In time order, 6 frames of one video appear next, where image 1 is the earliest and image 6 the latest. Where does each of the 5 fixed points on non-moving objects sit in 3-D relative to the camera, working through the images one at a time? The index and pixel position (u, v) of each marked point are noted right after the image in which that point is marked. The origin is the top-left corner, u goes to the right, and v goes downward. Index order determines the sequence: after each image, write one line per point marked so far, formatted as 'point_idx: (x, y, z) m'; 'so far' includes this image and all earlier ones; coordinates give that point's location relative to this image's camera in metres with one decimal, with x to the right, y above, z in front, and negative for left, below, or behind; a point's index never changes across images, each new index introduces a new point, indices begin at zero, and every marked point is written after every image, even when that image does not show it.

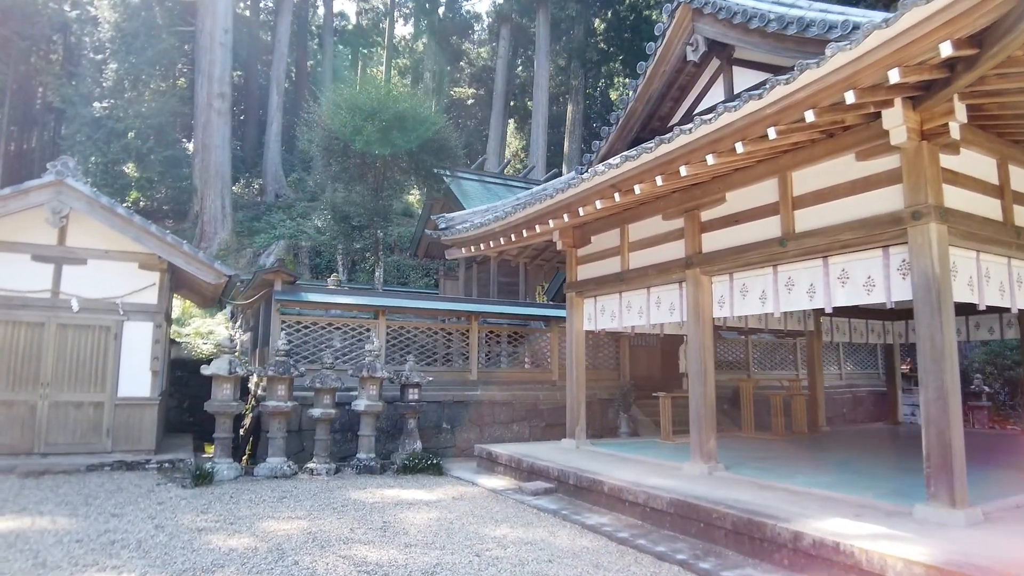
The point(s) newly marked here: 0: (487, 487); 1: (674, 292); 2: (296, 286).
0: (-0.3, -2.3, +7.6) m
1: (+1.9, -0.1, +7.5) m
2: (-3.2, 0.0, +9.6) m
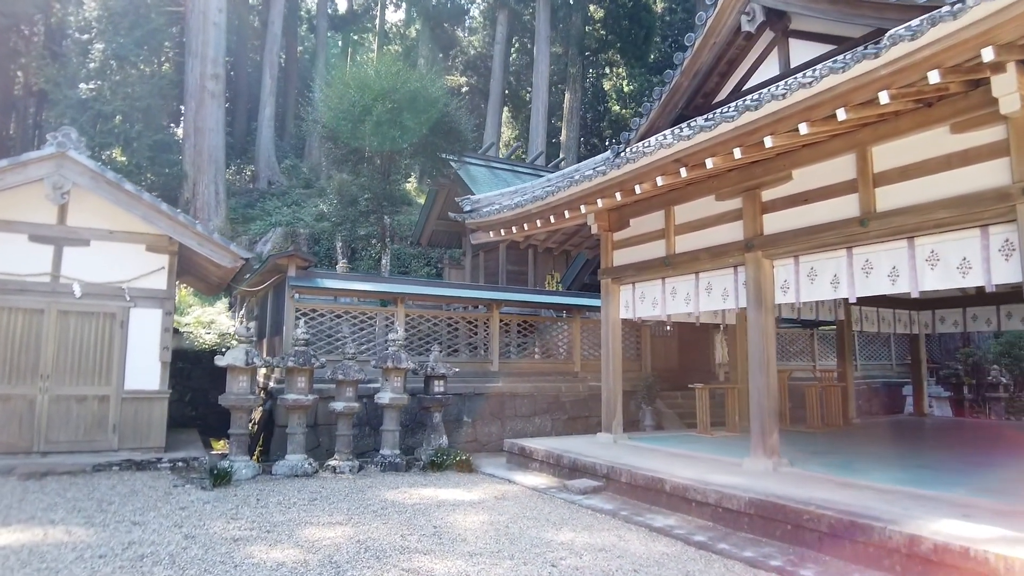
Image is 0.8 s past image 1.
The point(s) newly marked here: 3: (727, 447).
0: (+0.2, -2.2, +7.1) m
1: (+2.4, +0.1, +7.0) m
2: (-2.8, +0.2, +9.0) m
3: (+2.6, -1.9, +7.7) m
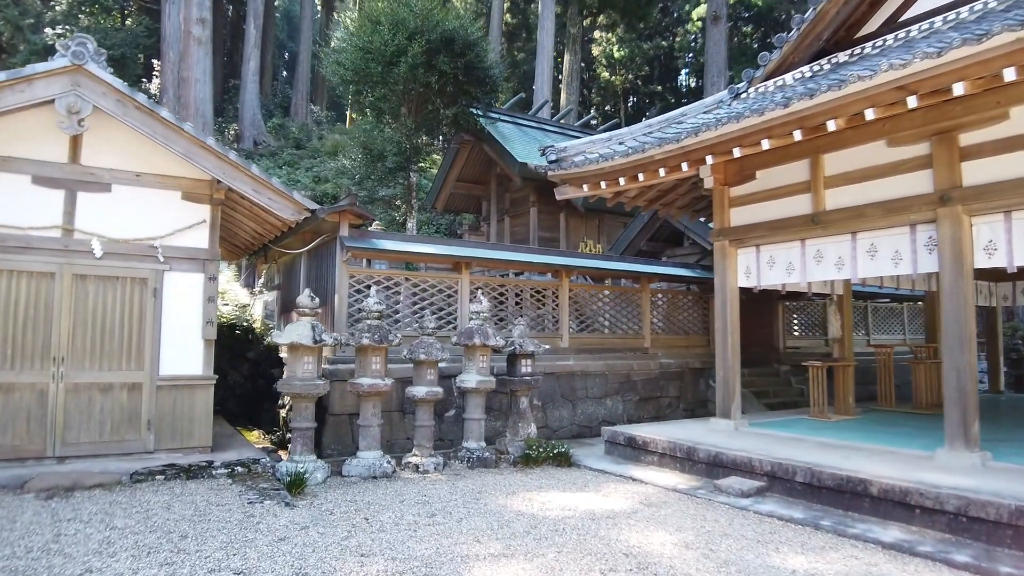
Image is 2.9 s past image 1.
0: (+1.4, -1.8, +5.9) m
1: (+3.5, +0.5, +5.9) m
2: (-1.7, +0.7, +7.5) m
3: (+3.7, -1.5, +6.6) m
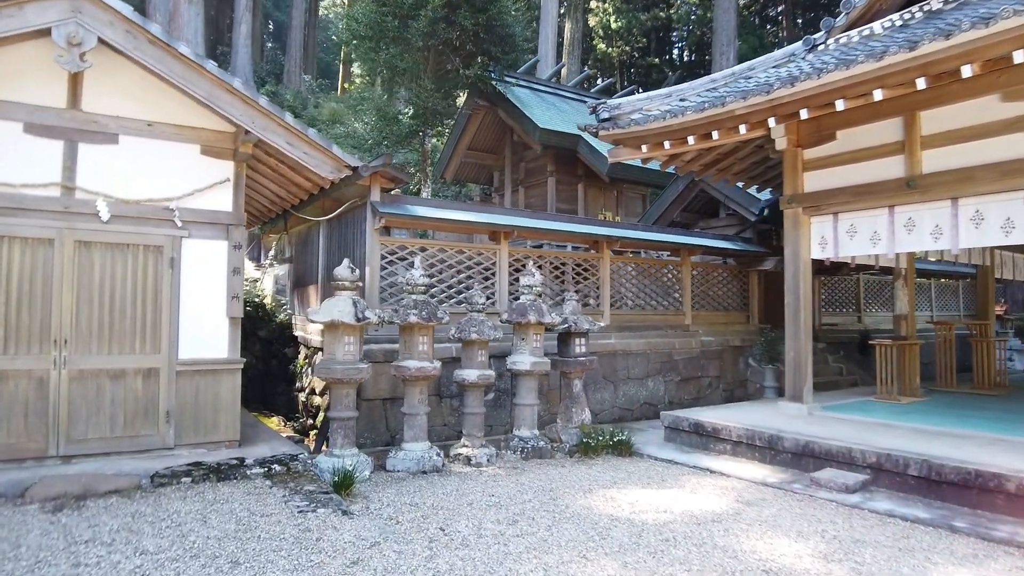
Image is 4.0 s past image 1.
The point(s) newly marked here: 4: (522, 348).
0: (+1.9, -1.5, +5.3) m
1: (+4.1, +0.7, +5.2) m
2: (-1.2, +1.0, +6.8) m
3: (+4.2, -1.2, +6.0) m
4: (+0.1, -0.6, +6.0) m
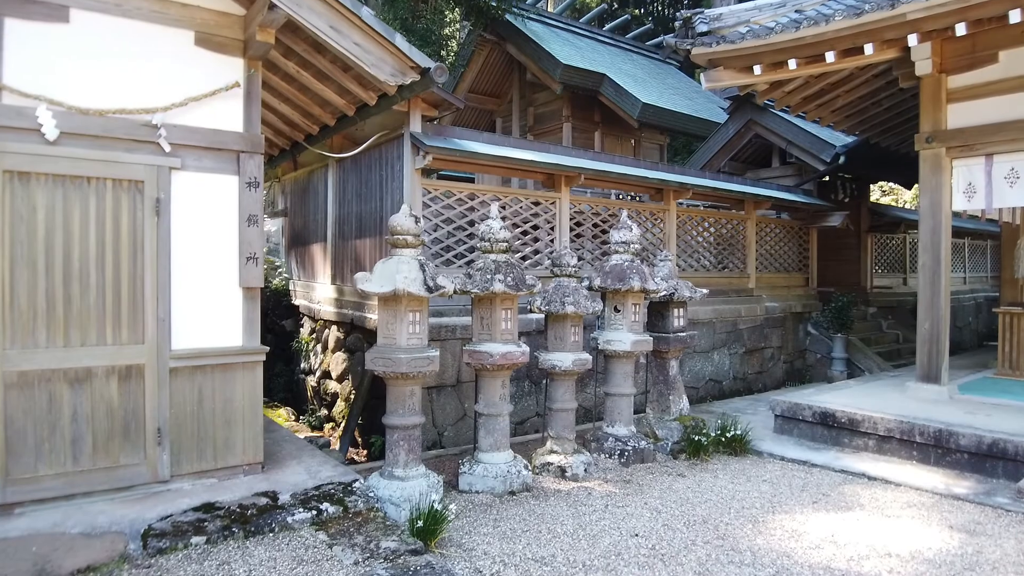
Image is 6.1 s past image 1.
0: (+2.6, -1.3, +4.1) m
1: (+4.8, +1.0, +4.0) m
2: (-0.6, +1.3, +5.2) m
3: (+4.9, -0.9, +5.0) m
4: (+0.8, -0.3, +4.7) m
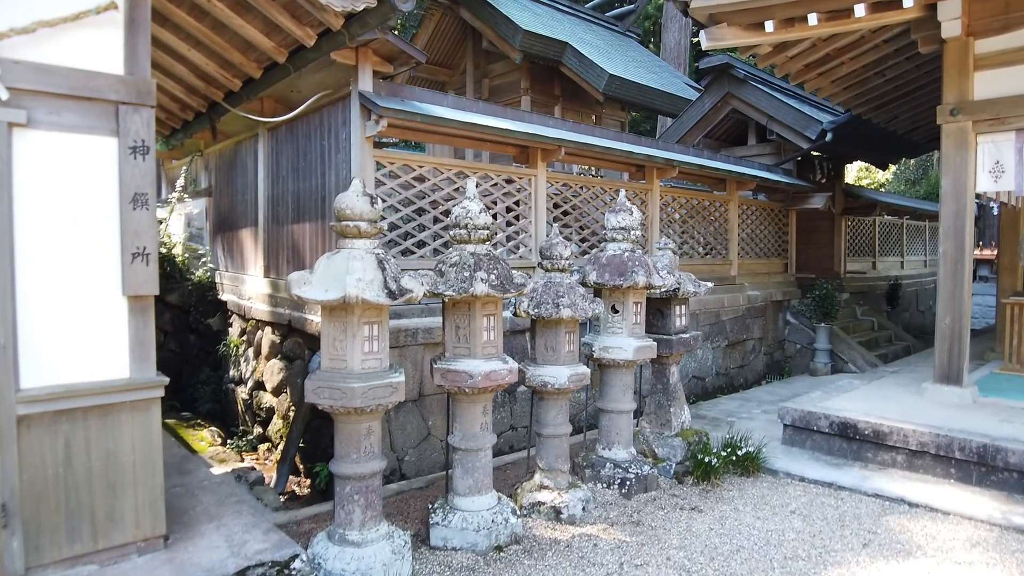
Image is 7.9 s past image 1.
0: (+2.5, -1.2, +3.5) m
1: (+4.7, +1.1, +3.5) m
2: (-0.8, +1.3, +4.3) m
3: (+4.7, -0.8, +4.5) m
4: (+0.6, -0.2, +3.9) m
